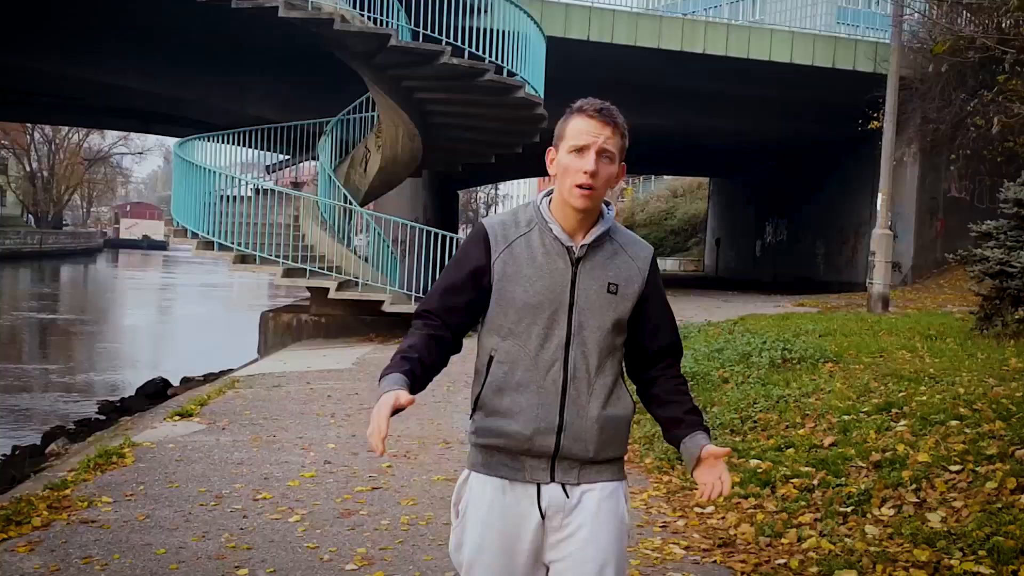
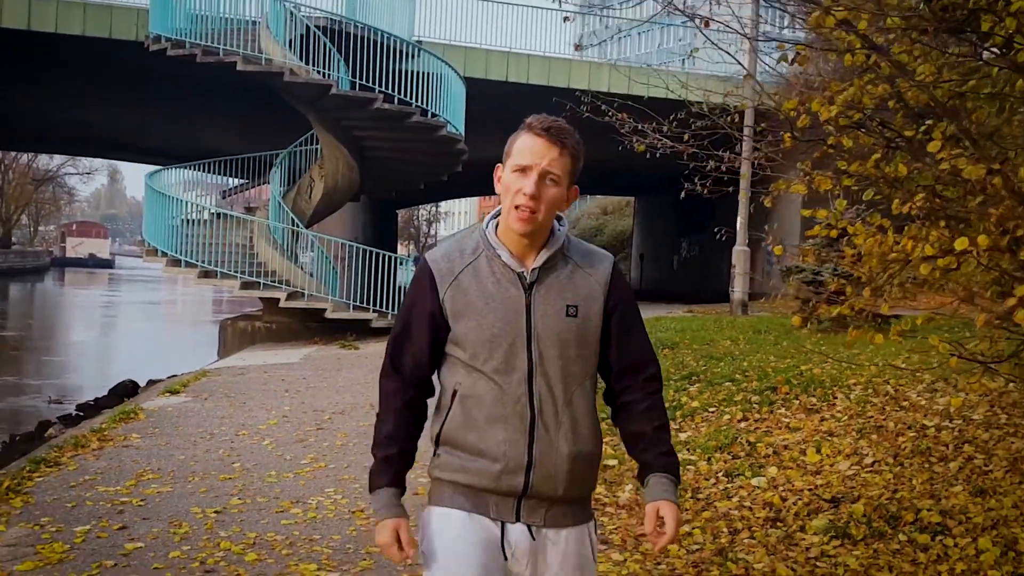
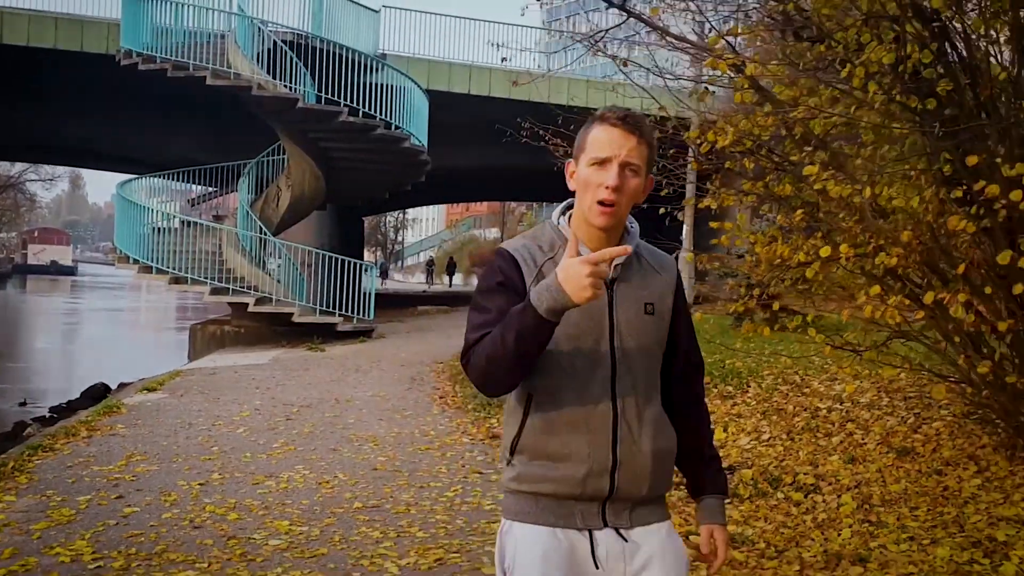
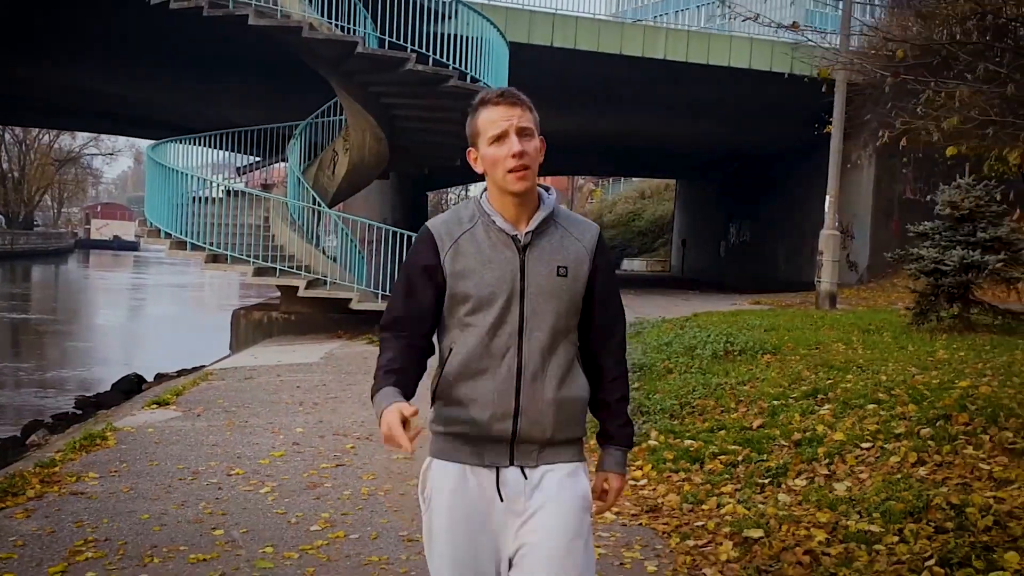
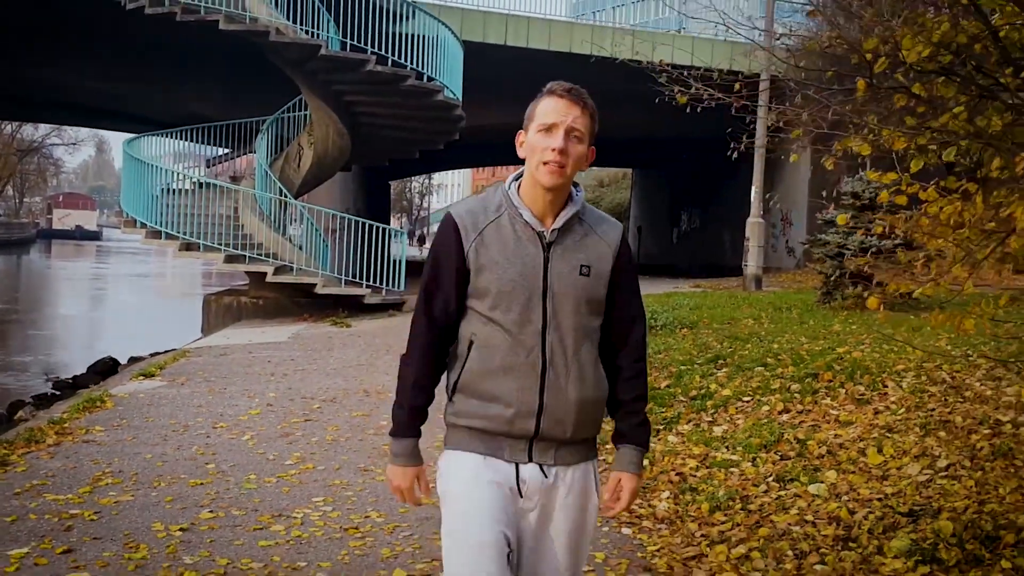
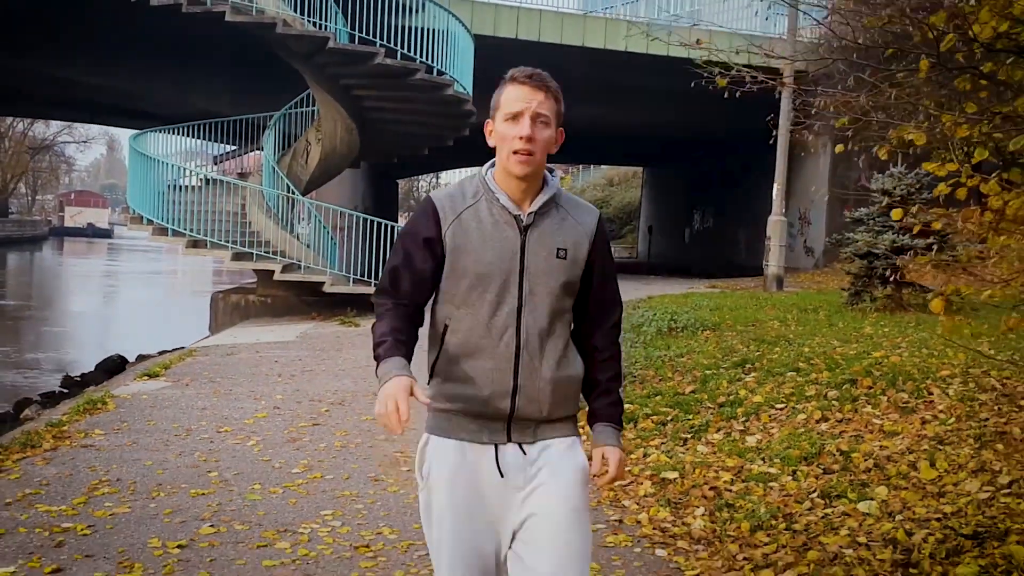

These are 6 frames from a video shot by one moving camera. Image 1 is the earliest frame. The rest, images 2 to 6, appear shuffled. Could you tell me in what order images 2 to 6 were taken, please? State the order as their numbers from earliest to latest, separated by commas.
4, 6, 5, 2, 3
